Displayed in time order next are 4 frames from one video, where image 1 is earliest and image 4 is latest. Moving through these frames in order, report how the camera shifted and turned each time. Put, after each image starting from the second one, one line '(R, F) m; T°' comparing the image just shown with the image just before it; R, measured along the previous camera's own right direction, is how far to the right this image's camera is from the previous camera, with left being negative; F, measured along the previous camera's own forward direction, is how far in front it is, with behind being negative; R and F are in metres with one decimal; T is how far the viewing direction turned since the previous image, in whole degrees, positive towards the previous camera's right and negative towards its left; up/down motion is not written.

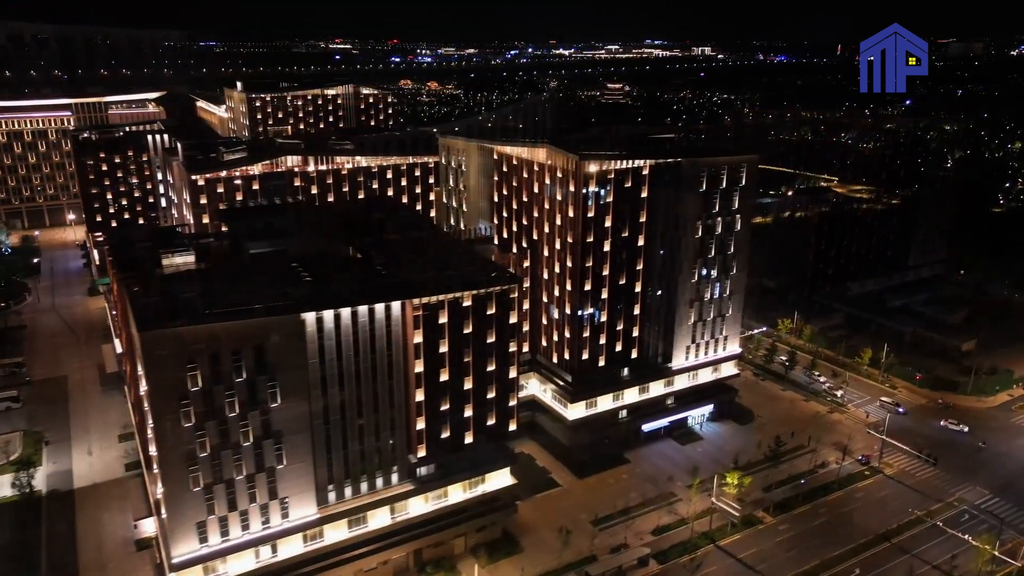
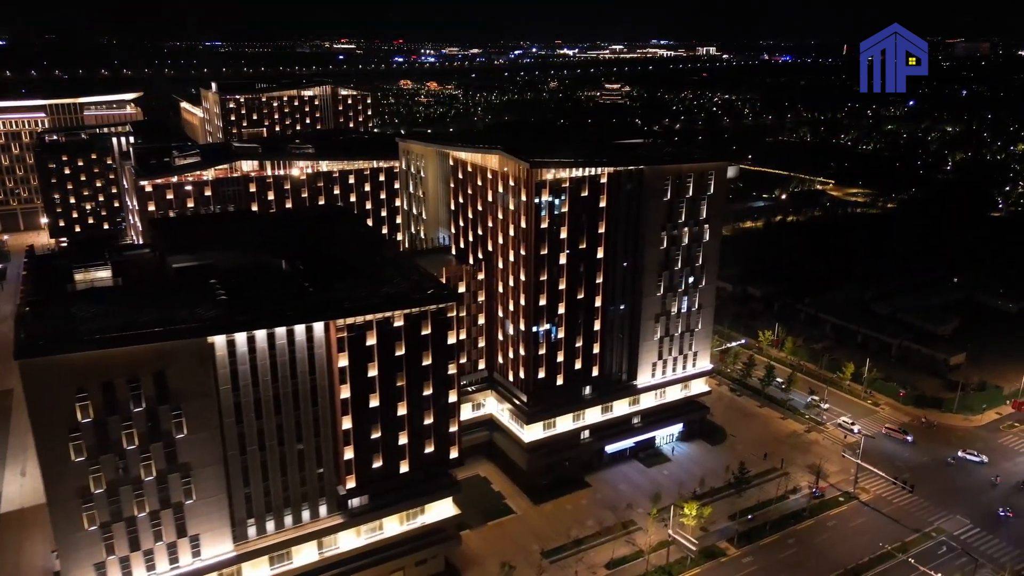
(+4.4, +3.5) m; 0°
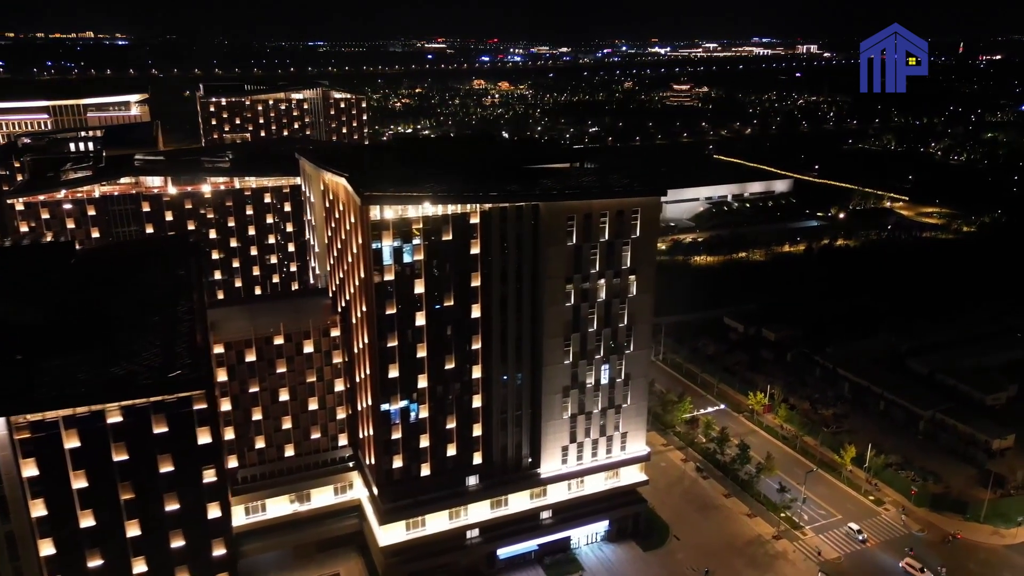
(+15.0, +13.5) m; -6°
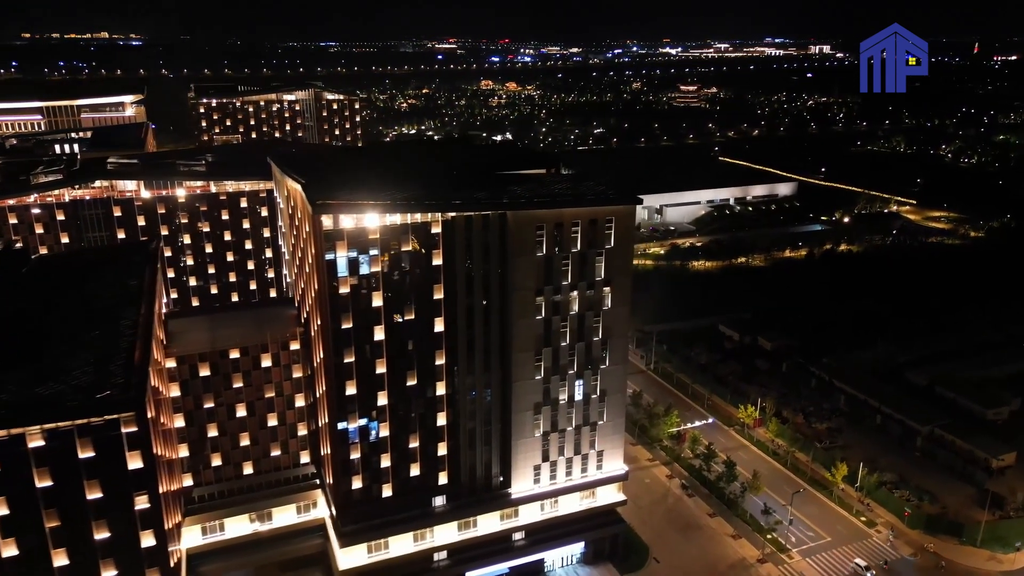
(+2.8, +2.2) m; -1°
